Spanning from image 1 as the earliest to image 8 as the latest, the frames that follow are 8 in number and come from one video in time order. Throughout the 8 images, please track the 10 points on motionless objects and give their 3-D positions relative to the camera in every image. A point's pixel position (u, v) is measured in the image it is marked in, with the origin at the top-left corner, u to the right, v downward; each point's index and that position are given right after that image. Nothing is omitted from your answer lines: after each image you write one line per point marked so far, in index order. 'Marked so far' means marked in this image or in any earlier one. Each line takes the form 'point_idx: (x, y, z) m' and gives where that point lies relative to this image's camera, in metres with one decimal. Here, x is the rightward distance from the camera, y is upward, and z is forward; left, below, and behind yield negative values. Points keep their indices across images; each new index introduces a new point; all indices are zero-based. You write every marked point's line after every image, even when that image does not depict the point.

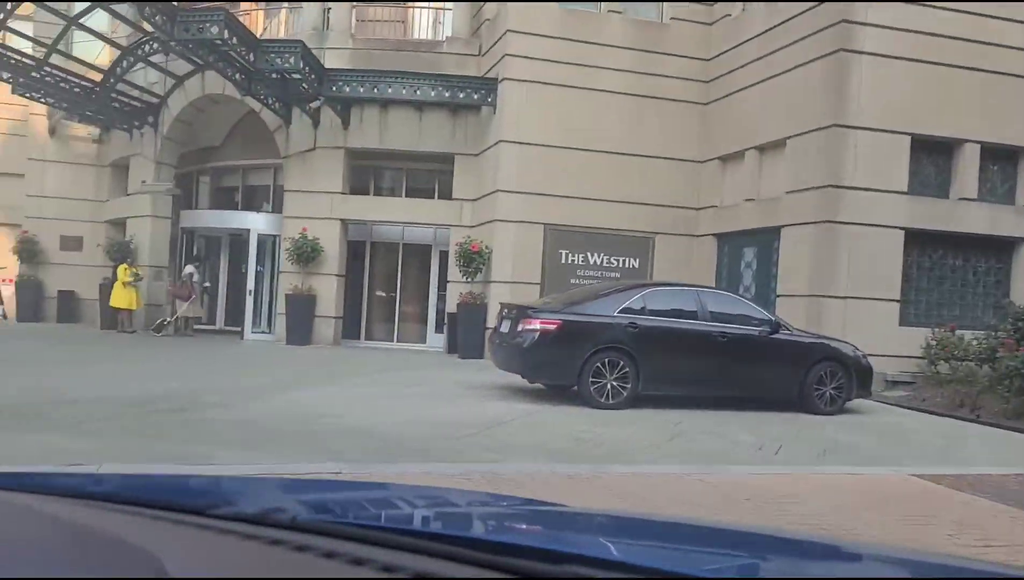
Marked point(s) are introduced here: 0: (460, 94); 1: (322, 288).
0: (-1.0, +3.8, +16.3) m
1: (-4.0, 0.0, +17.3) m
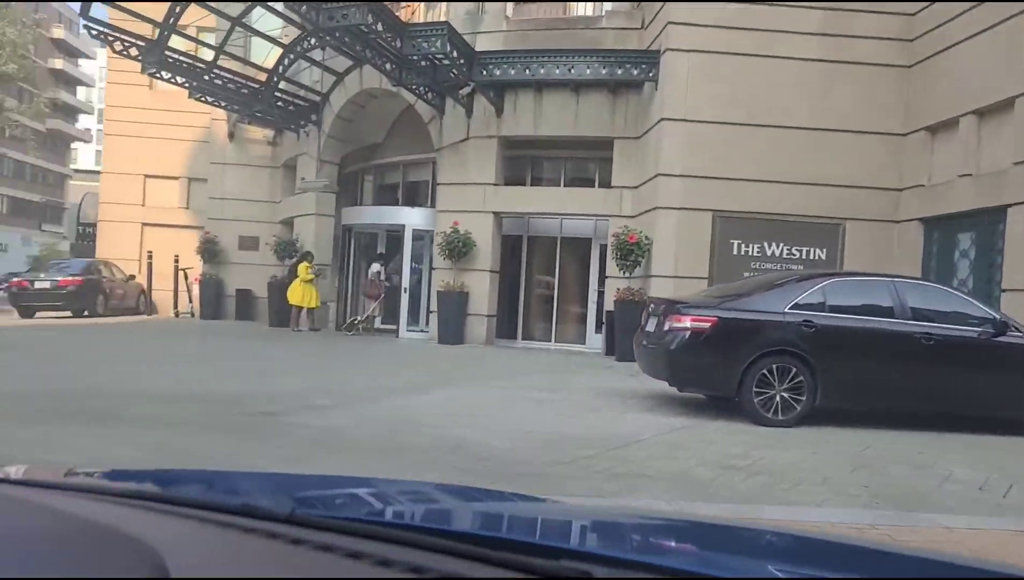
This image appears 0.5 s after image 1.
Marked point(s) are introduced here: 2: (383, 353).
0: (+1.9, +3.9, +14.9) m
1: (-0.8, +0.1, +16.5) m
2: (-2.4, -1.1, +15.5) m
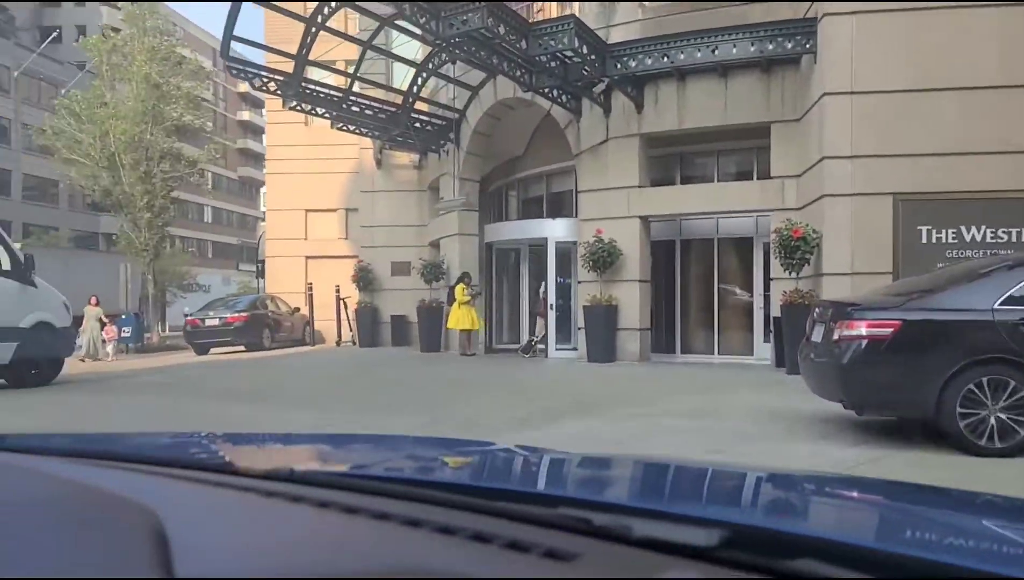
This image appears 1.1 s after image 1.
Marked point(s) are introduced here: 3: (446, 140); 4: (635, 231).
0: (+4.1, +3.8, +13.3) m
1: (+2.0, -0.1, +15.3) m
2: (+0.3, -1.4, +14.6) m
3: (-1.5, +3.4, +19.1) m
4: (+2.2, +1.1, +15.2) m
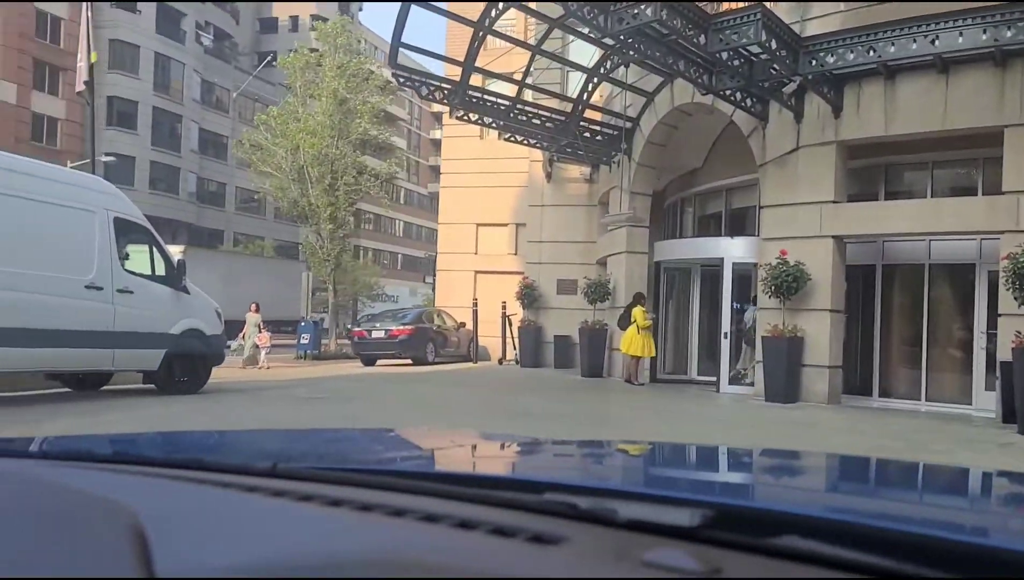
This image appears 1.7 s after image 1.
0: (+6.4, +3.3, +11.0) m
1: (+4.7, -0.6, +13.4) m
2: (+2.8, -1.8, +13.0) m
3: (+2.3, +3.0, +17.9) m
4: (+4.9, +0.6, +13.2) m
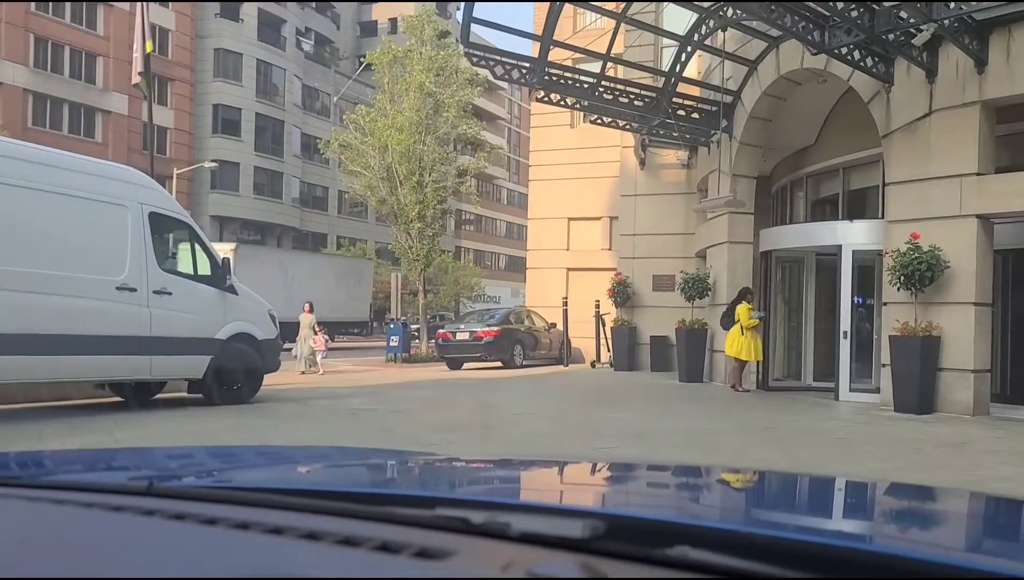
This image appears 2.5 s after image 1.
0: (+7.2, +3.5, +8.8) m
1: (+5.8, -0.5, +11.3) m
2: (+3.9, -1.7, +11.1) m
3: (+3.9, +3.1, +16.1) m
4: (+6.0, +0.7, +11.1) m
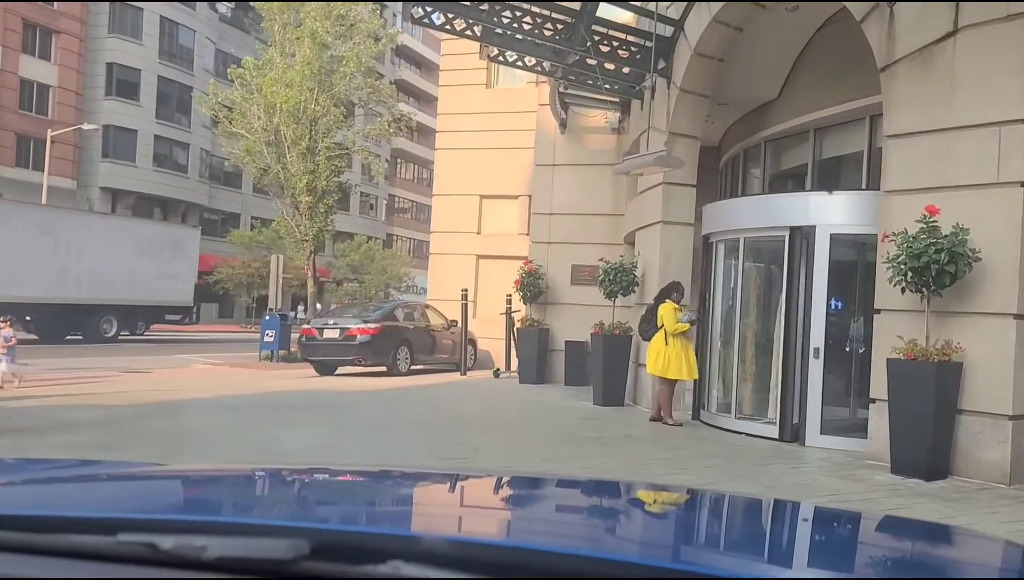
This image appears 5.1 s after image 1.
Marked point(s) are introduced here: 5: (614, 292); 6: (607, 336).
0: (+5.8, +3.4, +5.1) m
1: (+4.1, -0.5, +7.6) m
2: (+2.2, -1.7, +7.3) m
3: (+2.0, +3.1, +12.2) m
4: (+4.4, +0.7, +7.4) m
5: (+1.5, -0.1, +12.7) m
6: (+1.4, -0.7, +12.6) m
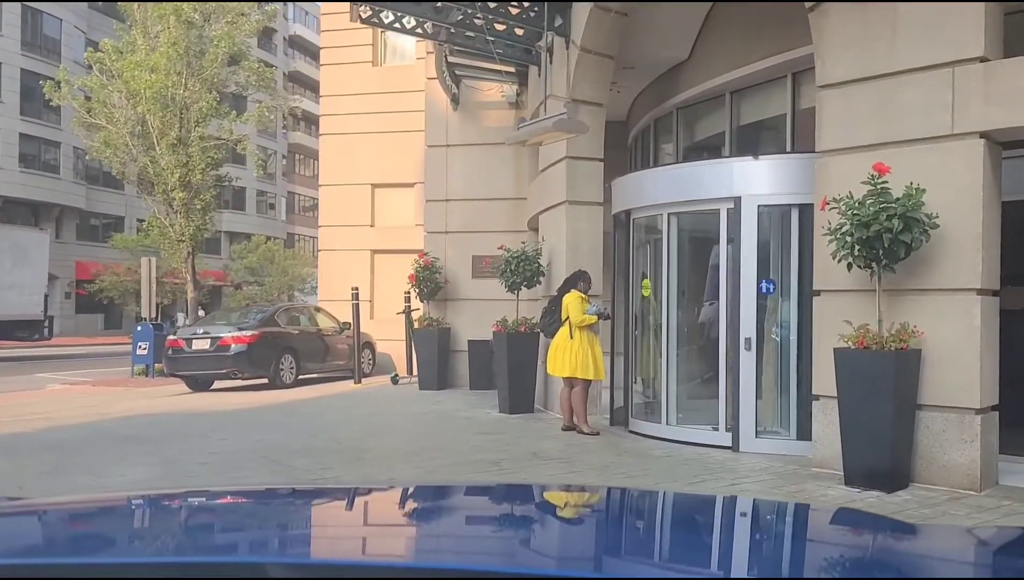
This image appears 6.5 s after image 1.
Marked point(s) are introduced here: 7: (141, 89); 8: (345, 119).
0: (+4.9, +3.6, +4.1) m
1: (+3.2, -0.3, +6.4) m
2: (+1.3, -1.5, +6.0) m
3: (+0.5, +3.3, +10.8) m
4: (+3.4, +0.9, +6.3) m
5: (+0.1, +0.1, +11.2) m
6: (0.0, -0.6, +11.1) m
7: (-8.8, +4.8, +20.1) m
8: (-3.8, +3.8, +18.8) m
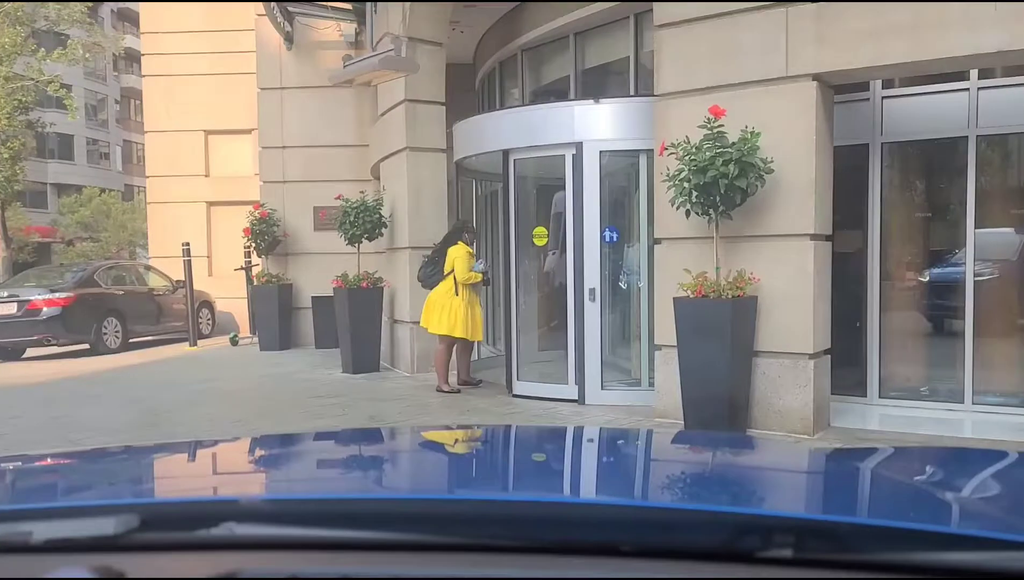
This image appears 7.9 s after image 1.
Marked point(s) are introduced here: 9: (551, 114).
0: (+4.0, +4.0, +4.1) m
1: (+1.9, +0.1, +6.4) m
2: (+0.2, -1.2, +5.7) m
3: (-1.5, +3.8, +10.1) m
4: (+2.1, +1.3, +6.2) m
5: (-1.9, +0.7, +10.6) m
6: (-2.0, 0.0, +10.5) m
7: (-12.2, +5.6, +17.7) m
8: (-7.0, +4.7, +17.2) m
9: (+0.4, +1.6, +8.0) m
